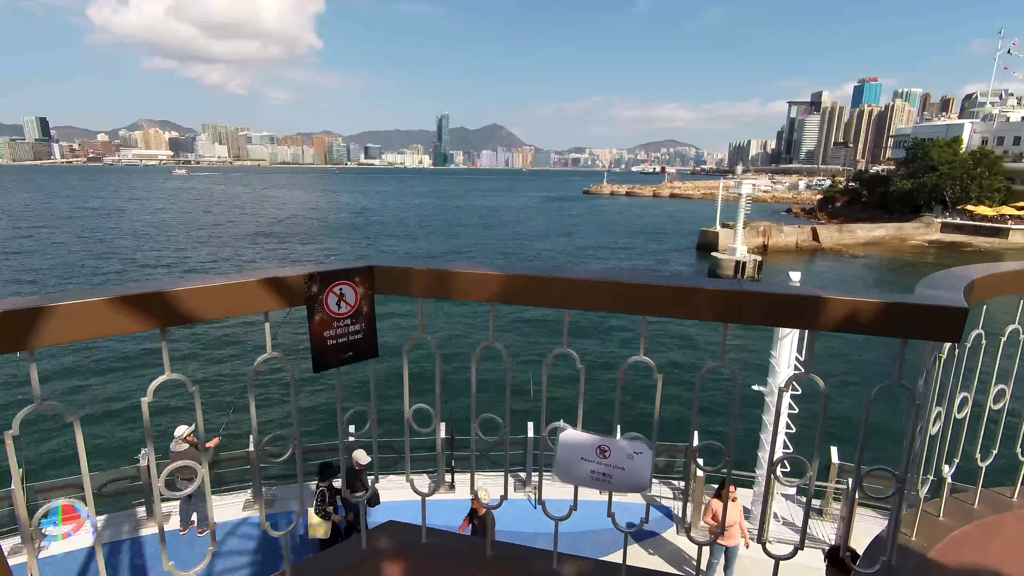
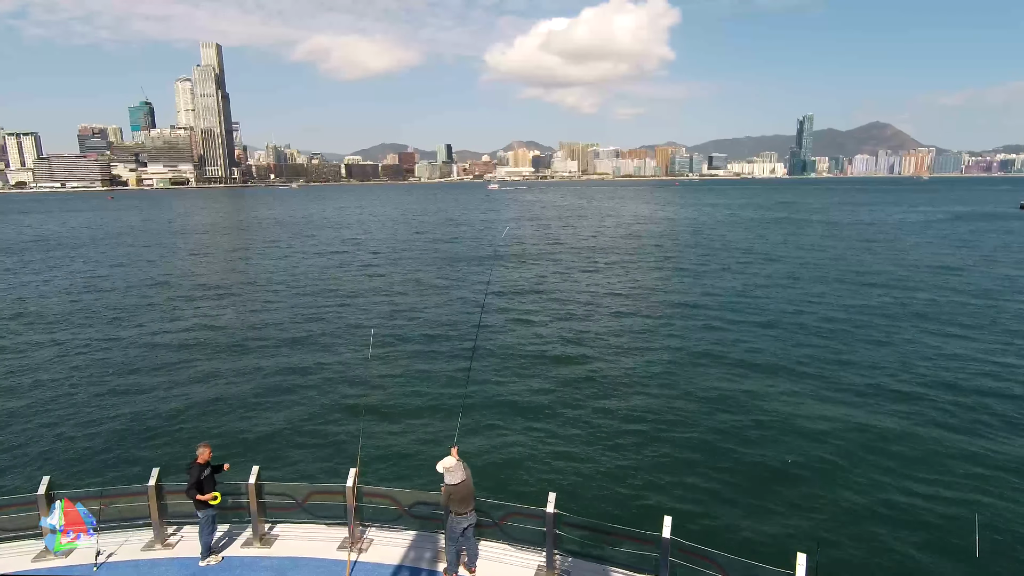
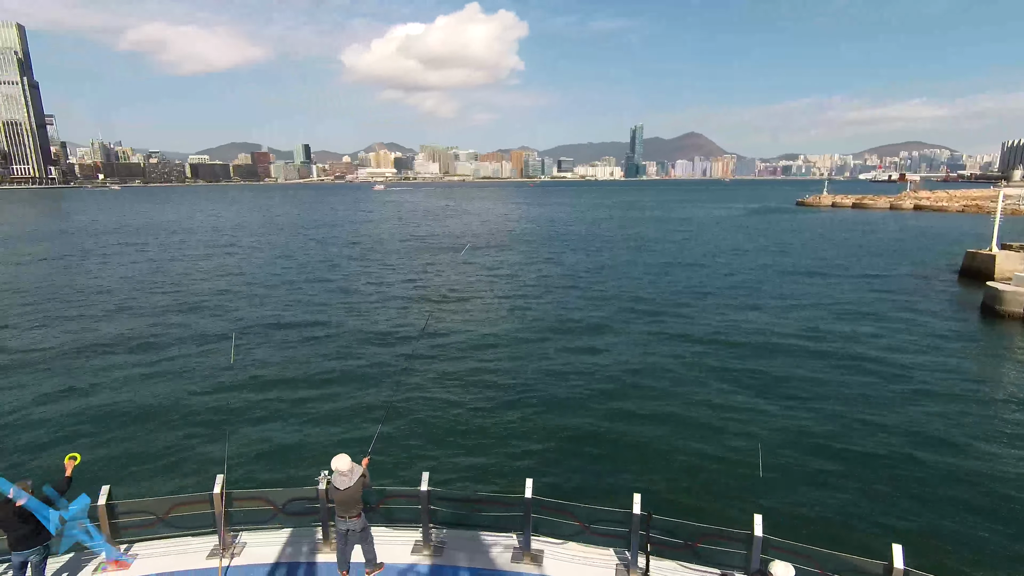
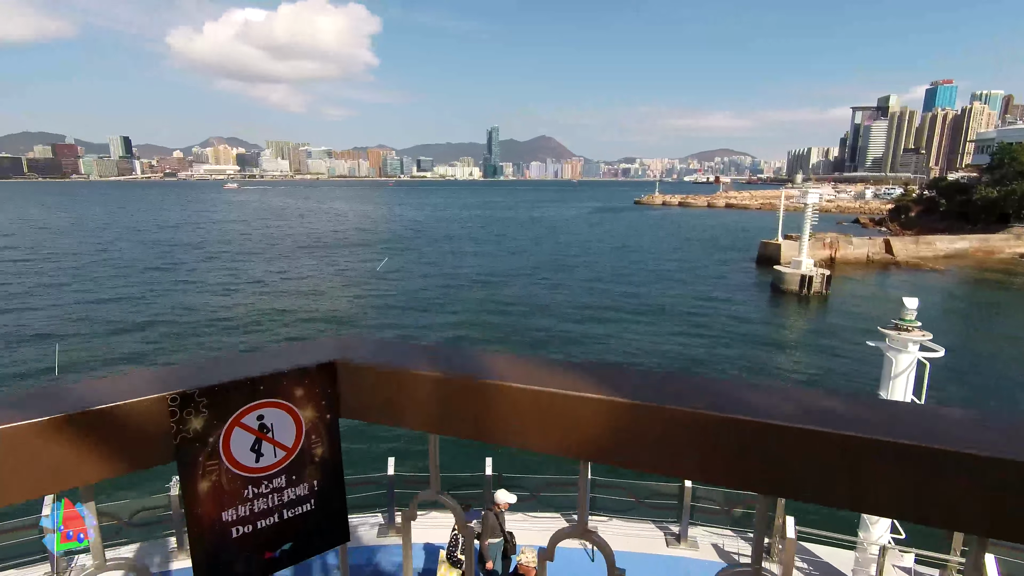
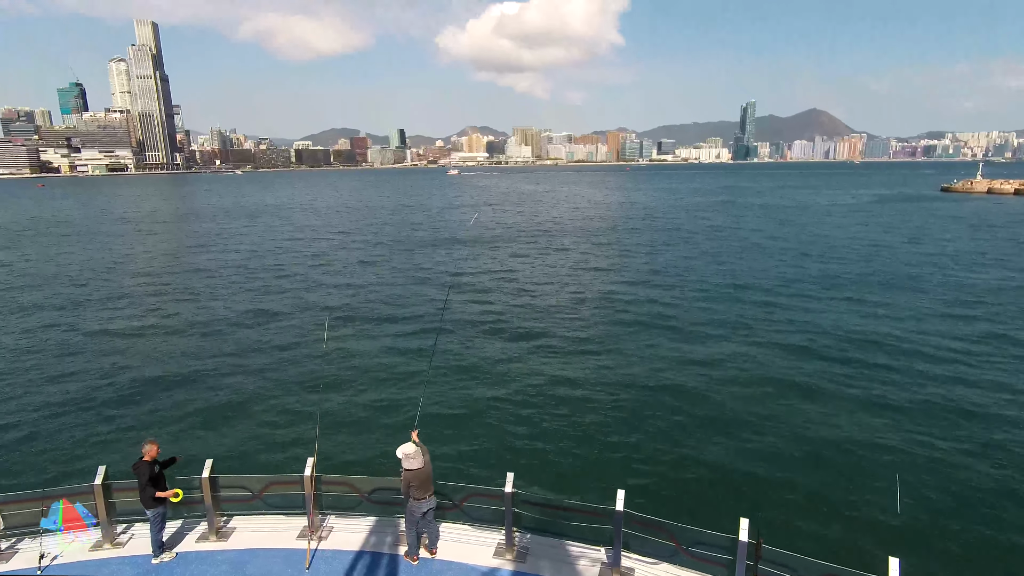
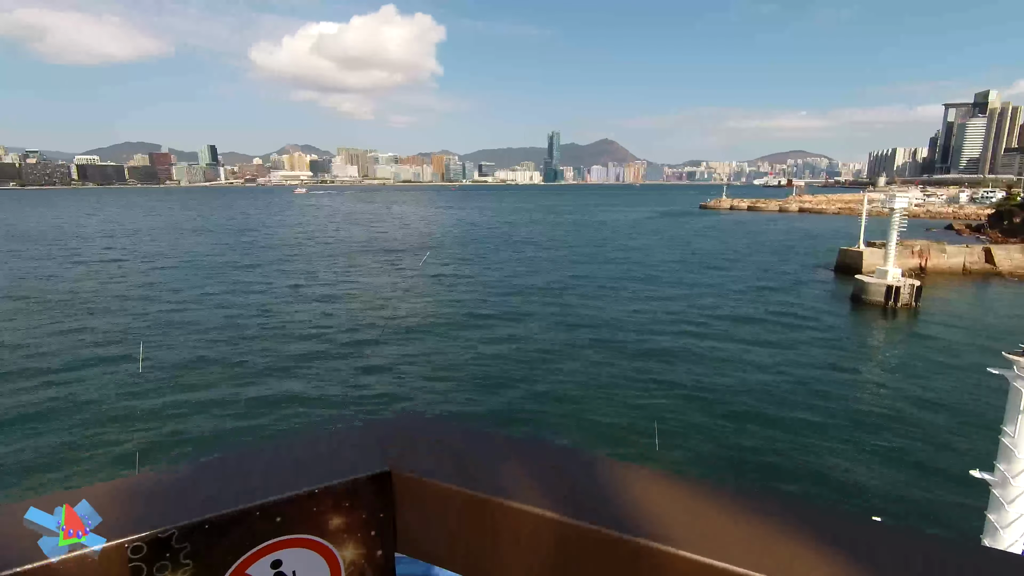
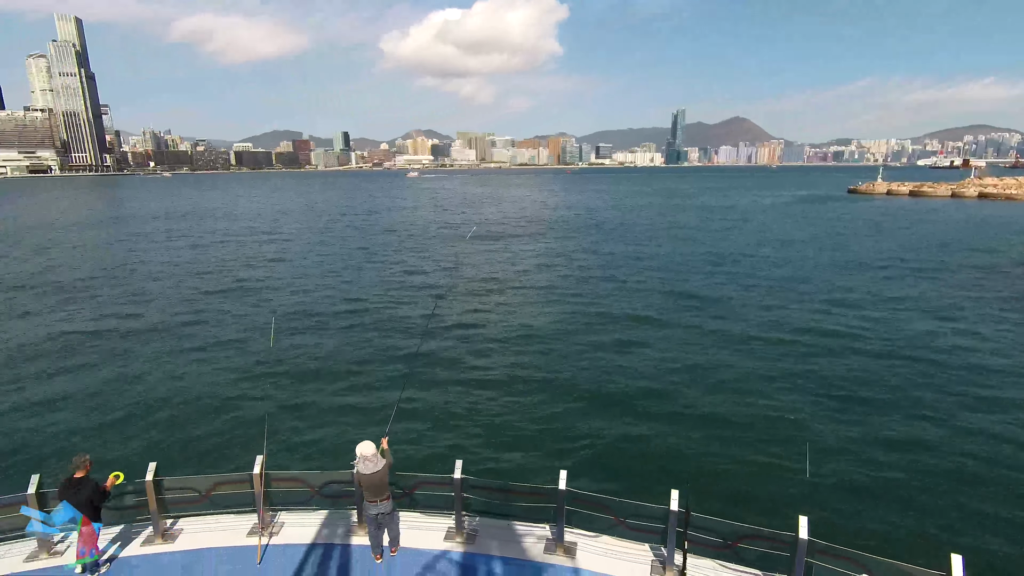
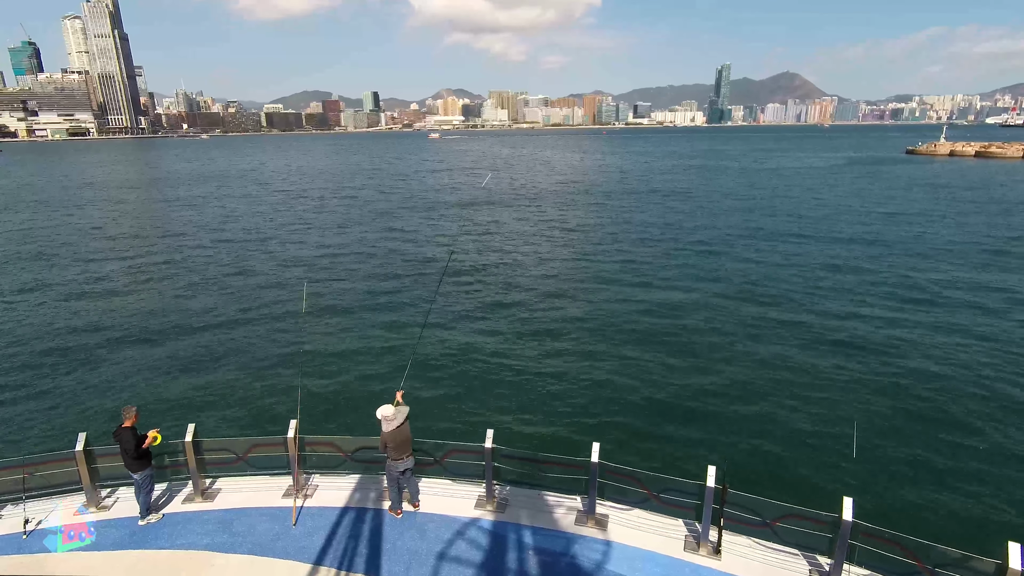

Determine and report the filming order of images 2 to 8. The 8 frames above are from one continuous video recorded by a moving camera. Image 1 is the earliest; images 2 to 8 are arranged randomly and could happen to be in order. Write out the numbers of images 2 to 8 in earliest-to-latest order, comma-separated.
4, 6, 3, 7, 8, 5, 2
